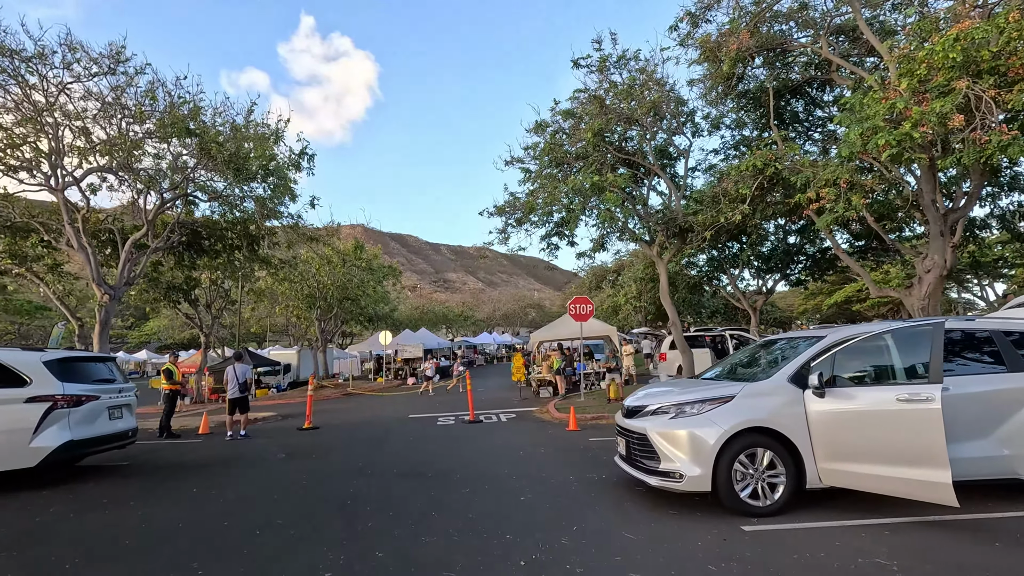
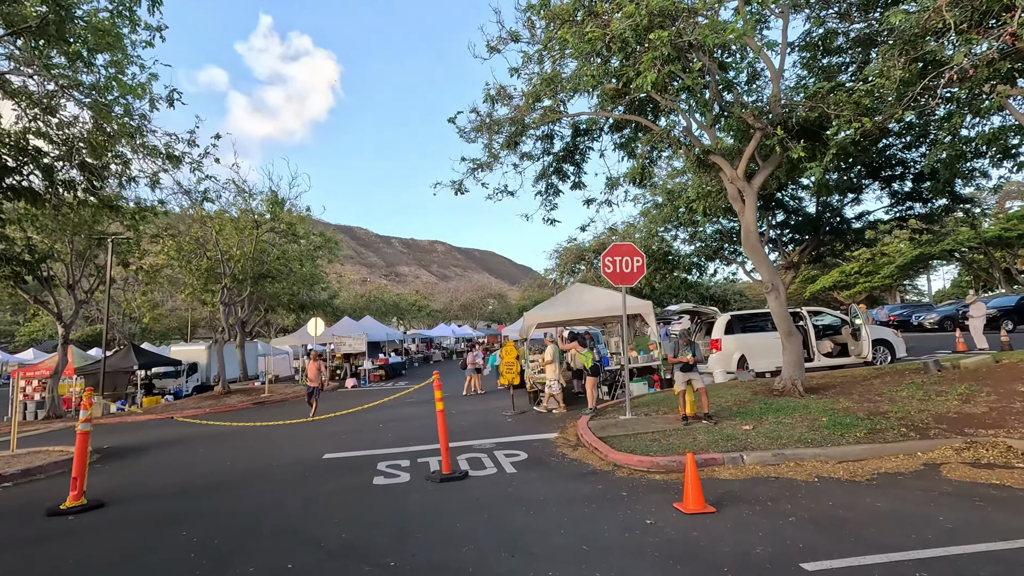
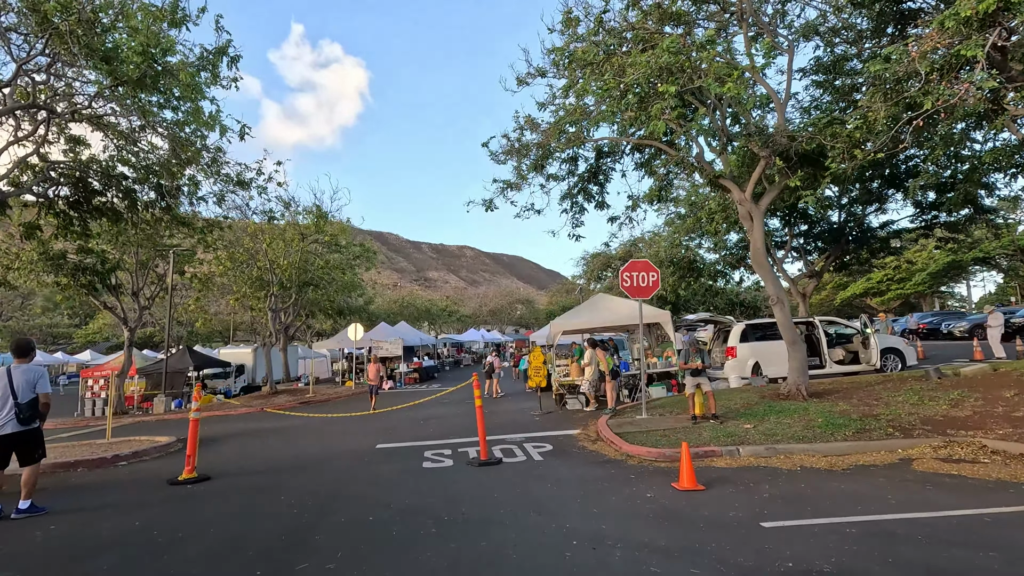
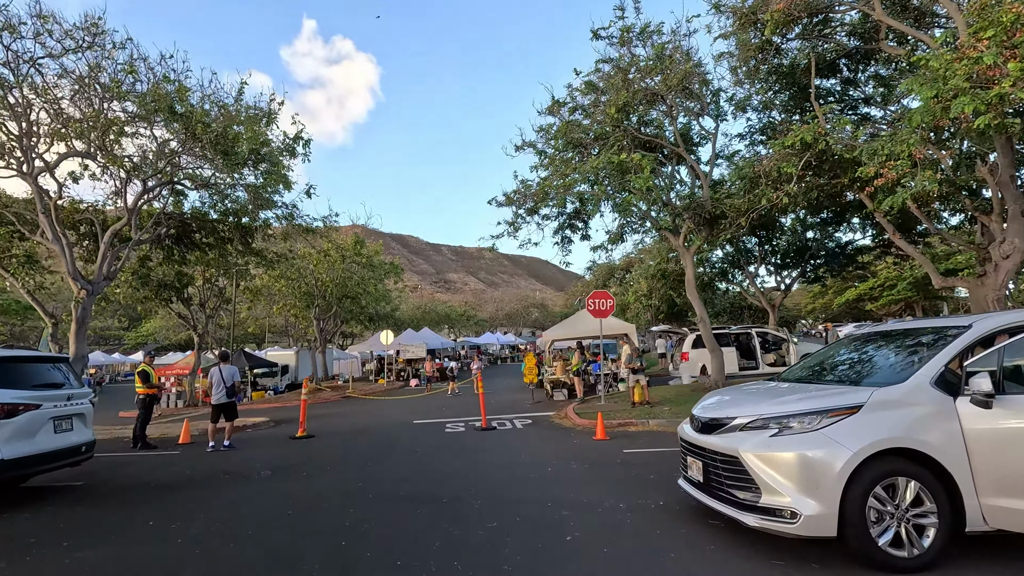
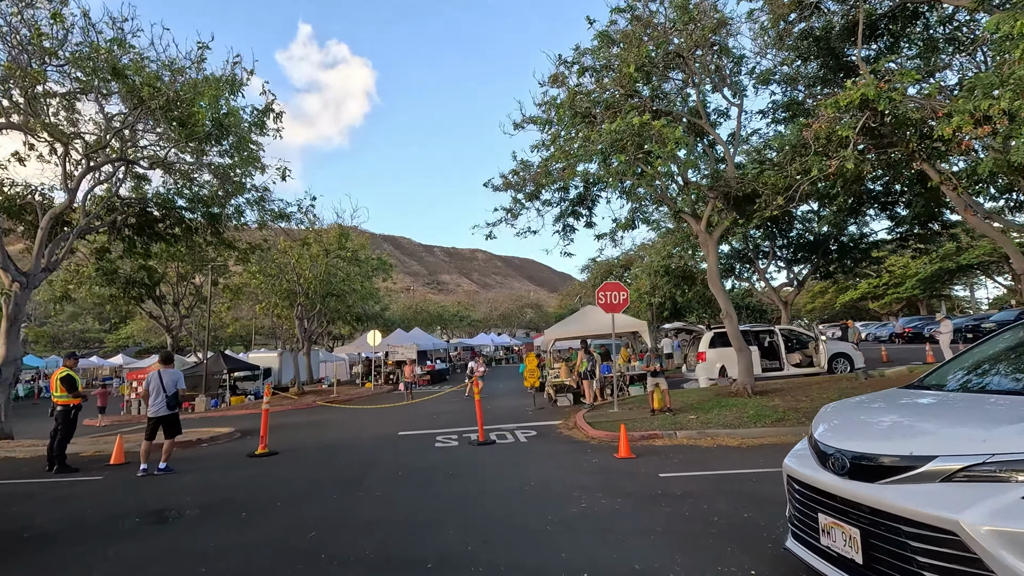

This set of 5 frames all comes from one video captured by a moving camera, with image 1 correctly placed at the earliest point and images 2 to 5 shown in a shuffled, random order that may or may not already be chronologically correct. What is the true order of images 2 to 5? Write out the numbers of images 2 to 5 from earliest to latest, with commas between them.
4, 5, 3, 2
